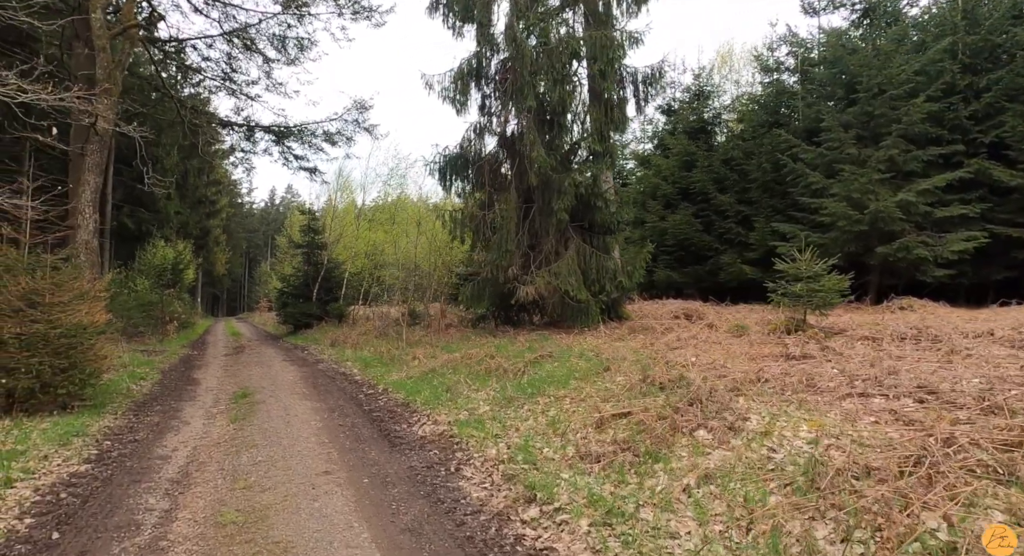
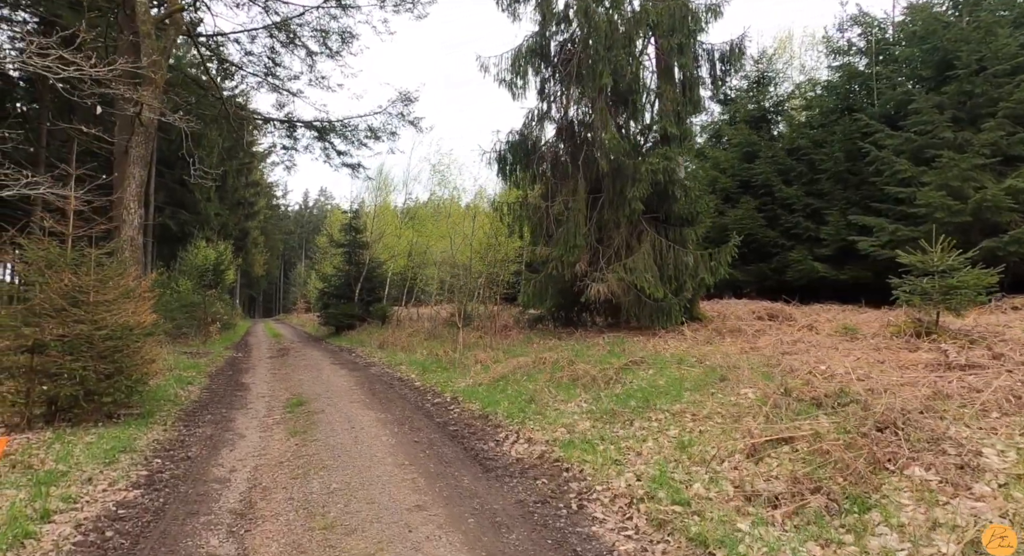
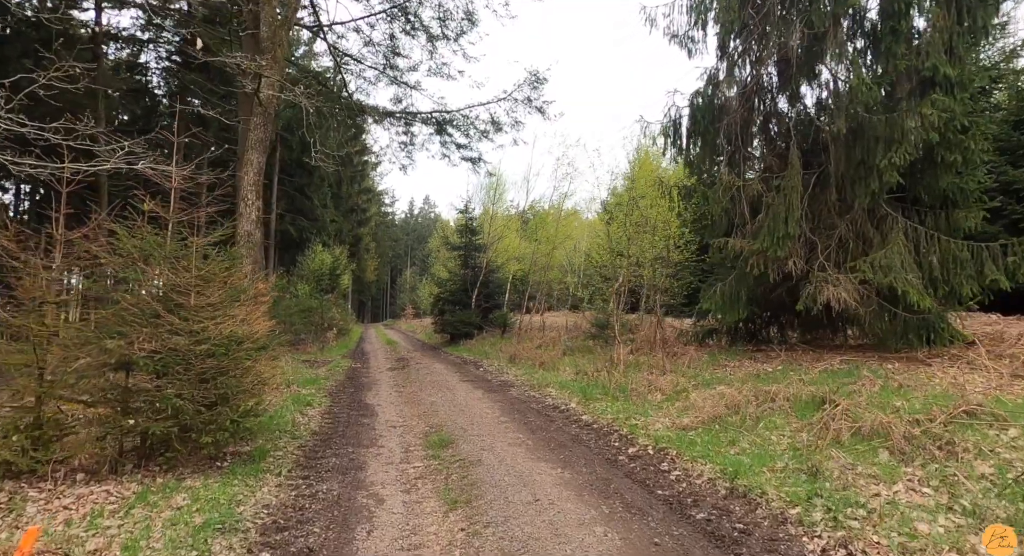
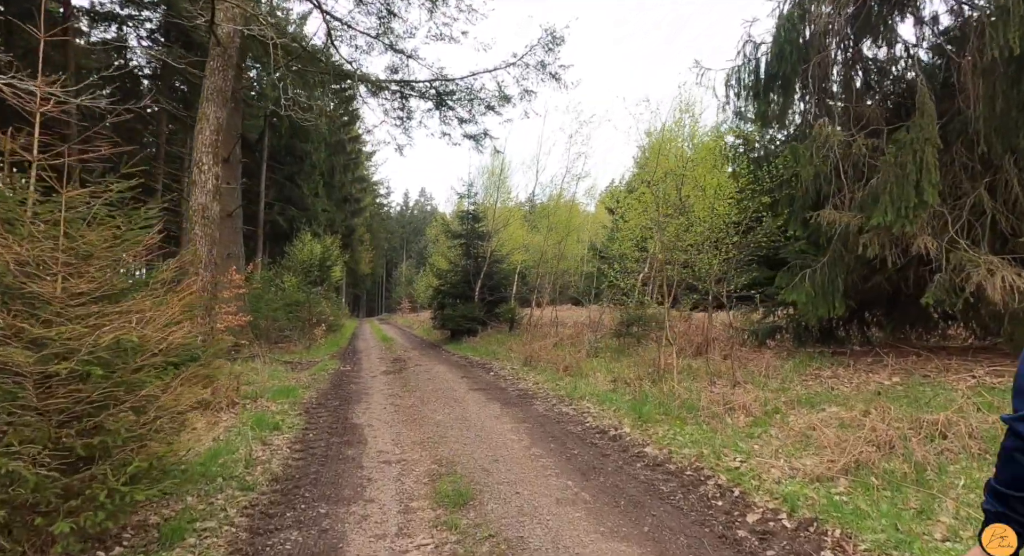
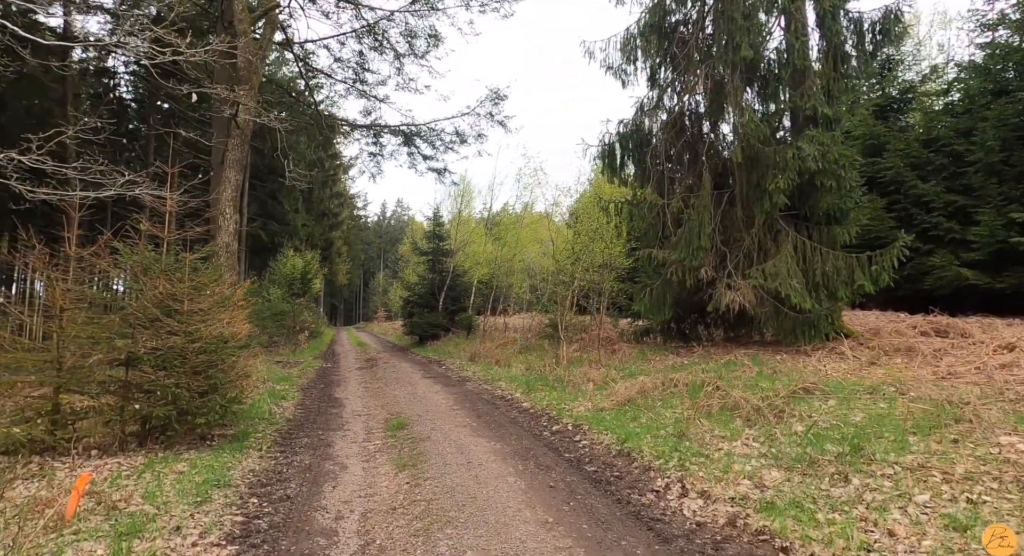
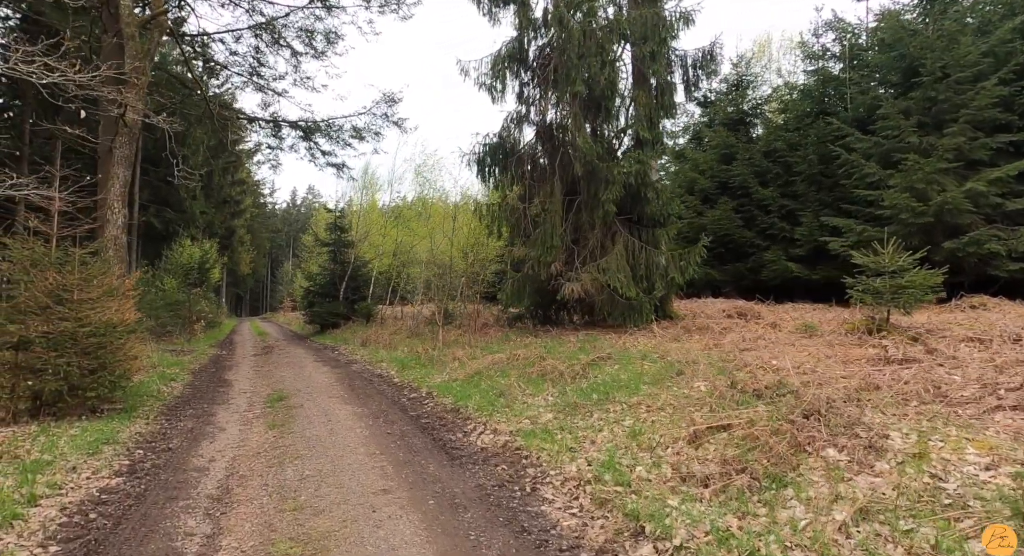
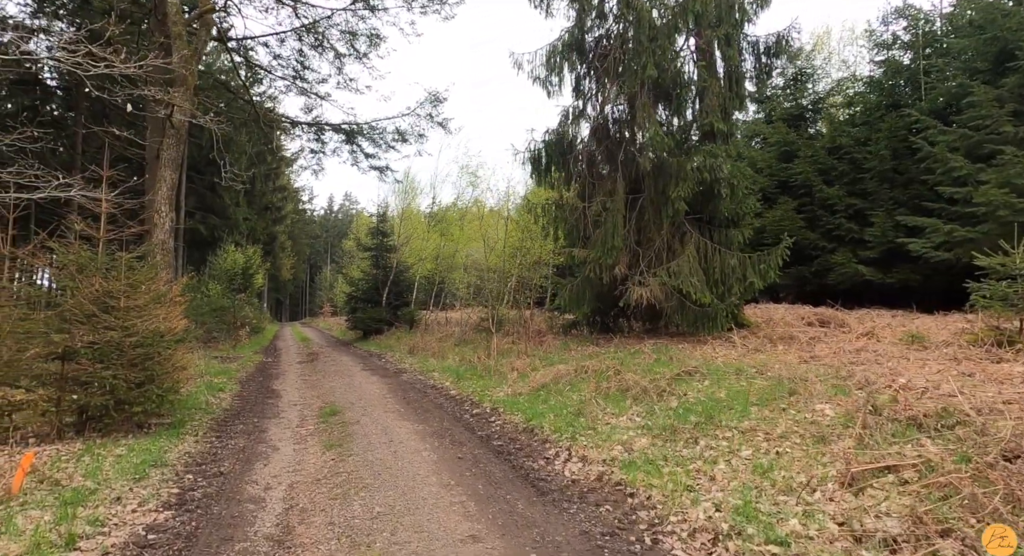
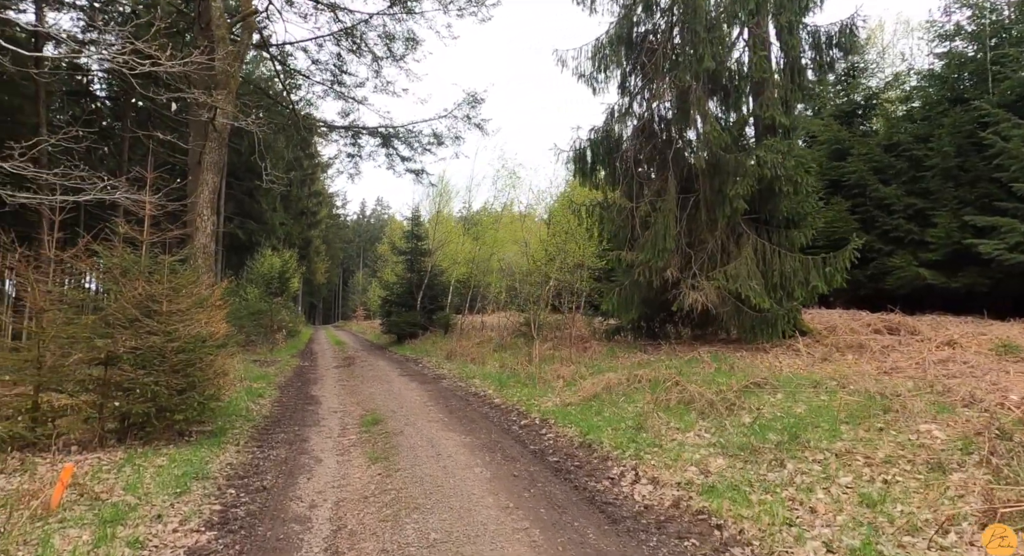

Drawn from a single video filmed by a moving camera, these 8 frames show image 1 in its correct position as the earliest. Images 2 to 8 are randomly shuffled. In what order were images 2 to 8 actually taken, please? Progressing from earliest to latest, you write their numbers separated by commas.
6, 2, 7, 8, 5, 3, 4
